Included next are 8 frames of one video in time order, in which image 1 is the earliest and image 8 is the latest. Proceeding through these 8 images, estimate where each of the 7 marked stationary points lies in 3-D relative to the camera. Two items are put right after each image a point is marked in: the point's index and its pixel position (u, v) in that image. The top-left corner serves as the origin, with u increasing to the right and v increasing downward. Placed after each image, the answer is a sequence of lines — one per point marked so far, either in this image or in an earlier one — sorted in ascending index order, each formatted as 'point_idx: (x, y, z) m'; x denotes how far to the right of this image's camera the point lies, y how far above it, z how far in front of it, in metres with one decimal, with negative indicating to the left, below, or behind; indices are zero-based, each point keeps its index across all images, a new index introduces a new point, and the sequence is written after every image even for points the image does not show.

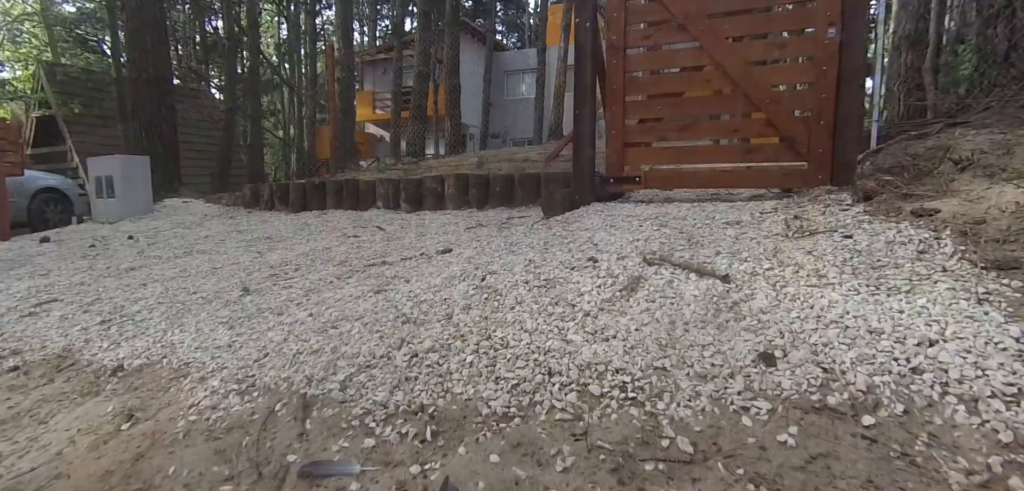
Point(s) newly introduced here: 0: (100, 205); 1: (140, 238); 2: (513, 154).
0: (-4.0, +0.4, +5.1) m
1: (-2.9, +0.1, +4.1) m
2: (0.0, +0.9, +5.6) m
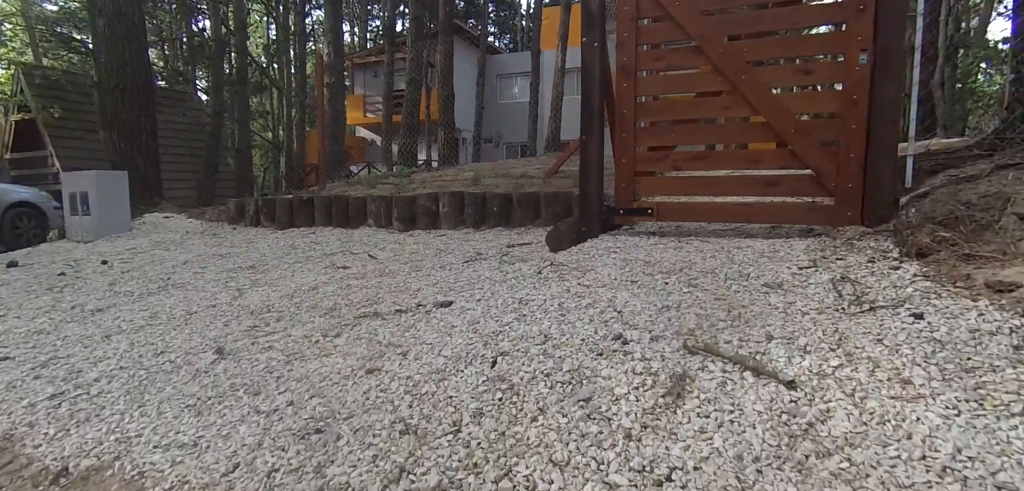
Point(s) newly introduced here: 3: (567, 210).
0: (-4.0, +0.2, +4.8) m
1: (-2.9, -0.1, +3.8) m
2: (-0.1, +0.8, +5.4) m
3: (+0.4, +0.3, +4.2) m
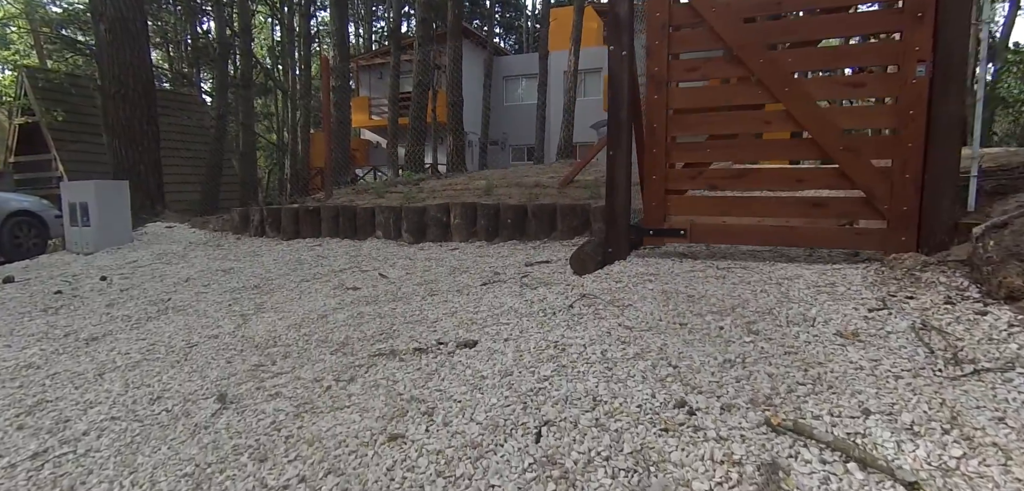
0: (-3.9, +0.1, +4.7) m
1: (-2.8, -0.2, +3.7) m
2: (+0.1, +0.7, +5.2) m
3: (+0.5, +0.2, +4.0) m
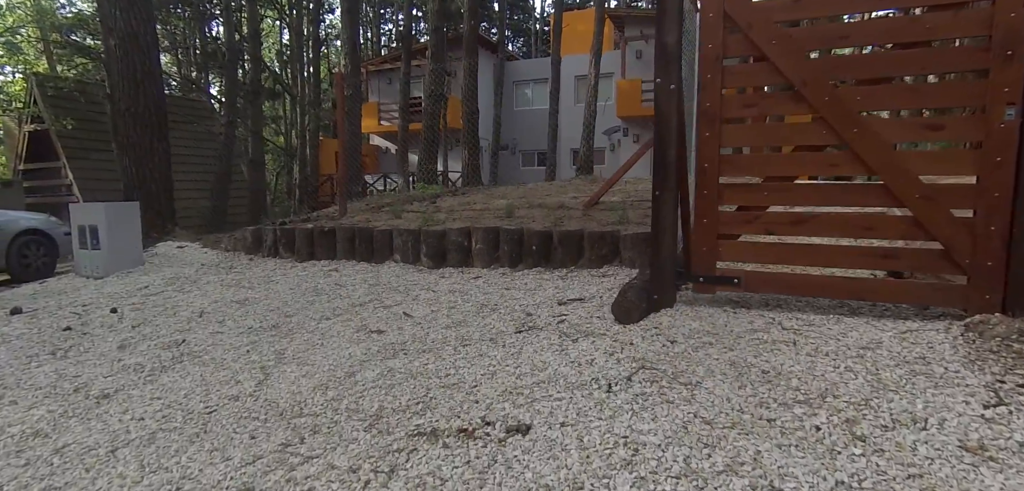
0: (-3.7, -0.1, +4.5) m
1: (-2.6, -0.4, +3.5) m
2: (+0.3, +0.4, +5.1) m
3: (+0.7, 0.0, +3.8) m
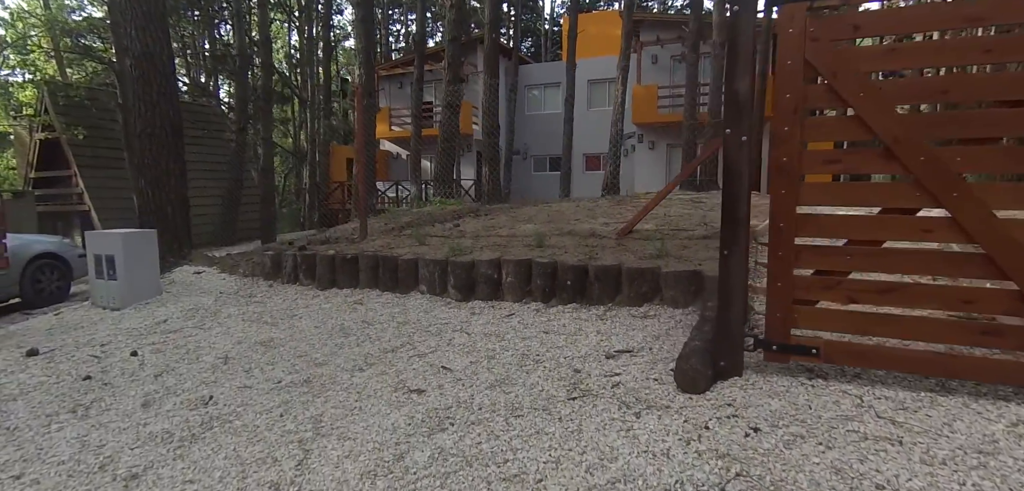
0: (-3.4, -0.3, +4.4) m
1: (-2.3, -0.7, +3.4) m
2: (+0.5, +0.2, +4.9) m
3: (+1.0, -0.3, +3.7) m
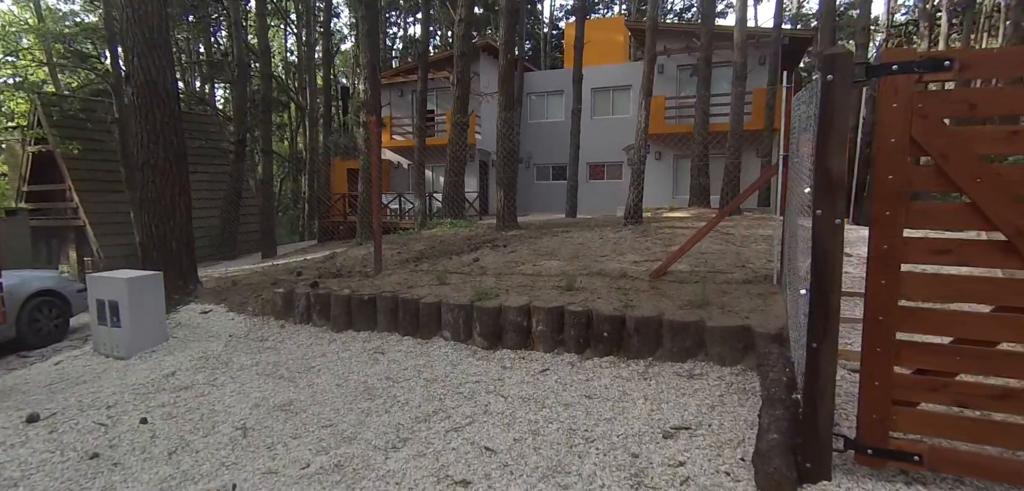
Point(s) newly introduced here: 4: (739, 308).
0: (-3.2, -0.7, +4.1) m
1: (-2.1, -1.0, +3.1) m
2: (+0.7, -0.1, +4.7) m
3: (+1.2, -0.6, +3.4) m
4: (+1.6, -0.4, +3.6) m
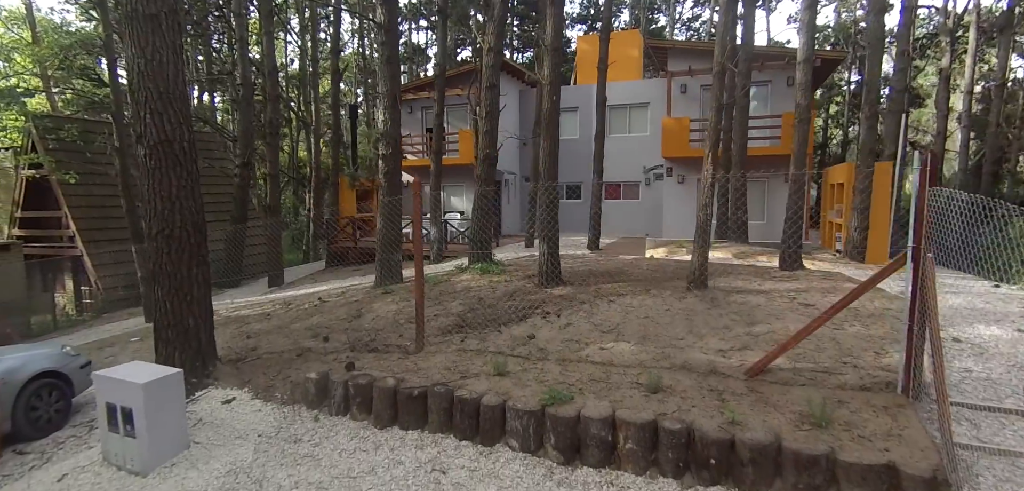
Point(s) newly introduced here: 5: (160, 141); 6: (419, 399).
0: (-2.7, -1.3, +3.6) m
1: (-1.6, -1.7, +2.6) m
2: (+1.2, -0.8, +4.1) m
3: (+1.7, -1.3, +2.9) m
4: (+2.1, -1.1, +3.1) m
5: (-2.8, +0.8, +4.2) m
6: (-0.7, -1.1, +3.9) m
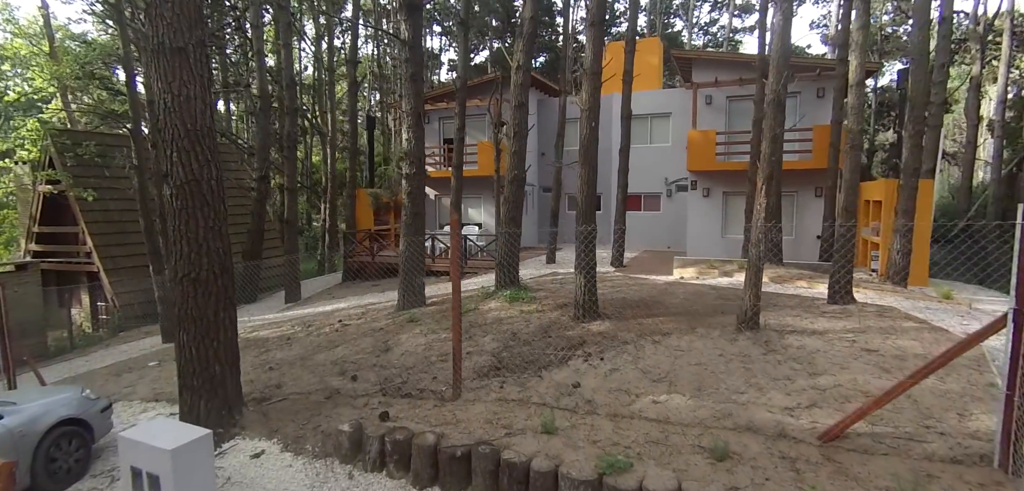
0: (-2.3, -1.7, +3.3) m
1: (-1.2, -2.0, +2.3) m
2: (+1.6, -1.1, +3.8) m
3: (+2.1, -1.6, +2.6) m
4: (+2.4, -1.4, +2.8) m
5: (-2.4, +0.5, +3.9) m
6: (-0.3, -1.5, +3.7) m
